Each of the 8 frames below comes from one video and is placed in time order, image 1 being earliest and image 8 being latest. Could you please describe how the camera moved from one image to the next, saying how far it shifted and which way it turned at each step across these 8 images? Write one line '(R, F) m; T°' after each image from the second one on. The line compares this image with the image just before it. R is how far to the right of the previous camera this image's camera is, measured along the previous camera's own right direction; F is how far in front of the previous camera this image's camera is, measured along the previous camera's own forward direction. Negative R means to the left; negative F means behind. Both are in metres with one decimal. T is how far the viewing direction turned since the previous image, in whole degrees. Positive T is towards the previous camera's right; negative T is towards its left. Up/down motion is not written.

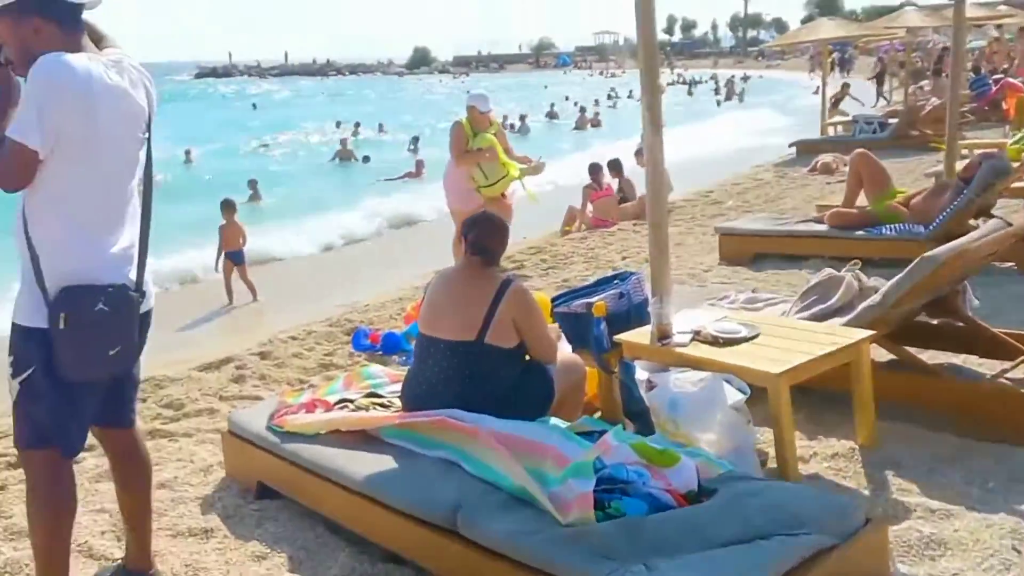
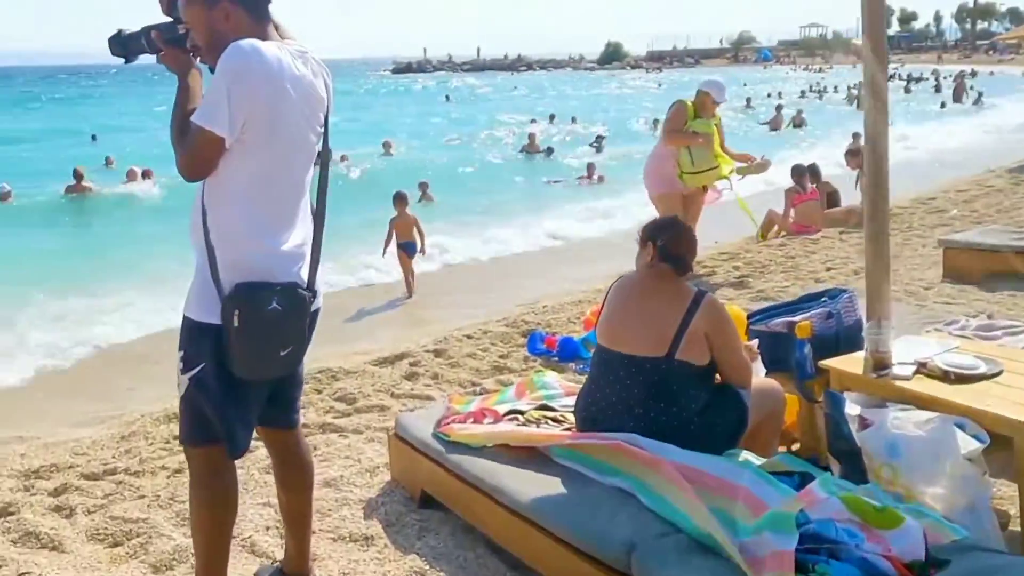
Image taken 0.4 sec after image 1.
(0.0, +0.4) m; -12°
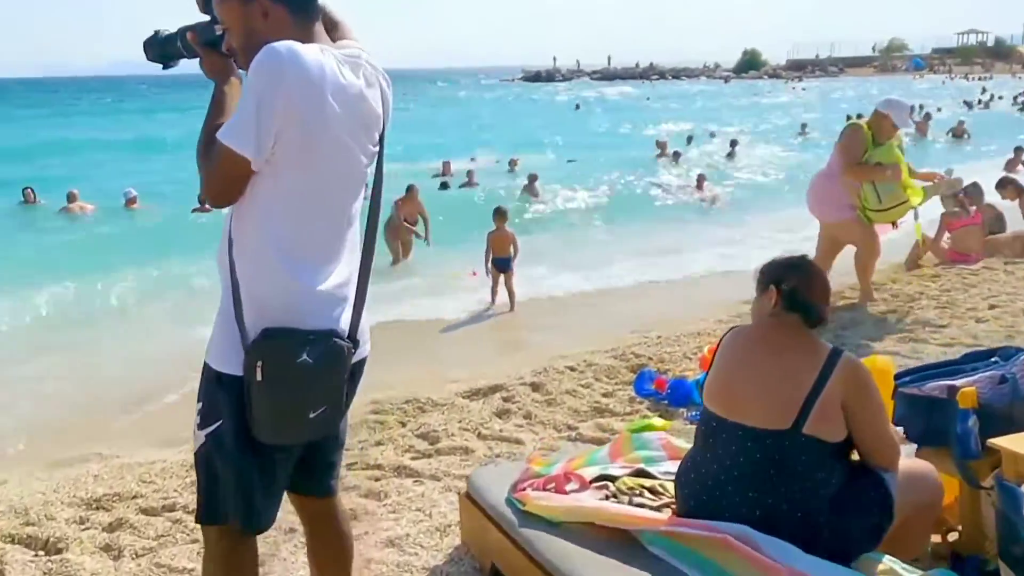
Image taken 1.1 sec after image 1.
(+0.1, +0.6) m; -8°
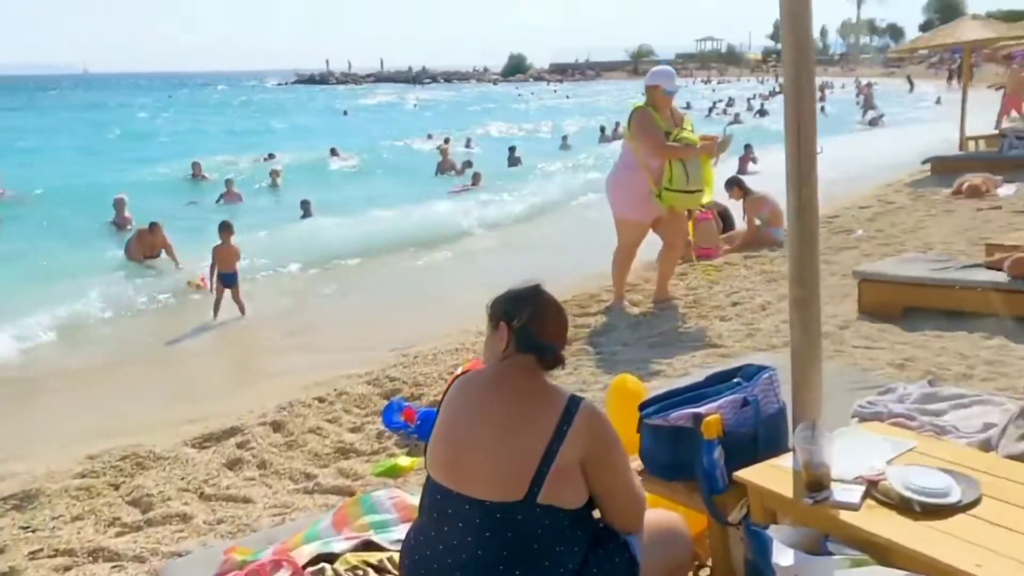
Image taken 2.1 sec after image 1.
(+0.3, +0.5) m; +14°
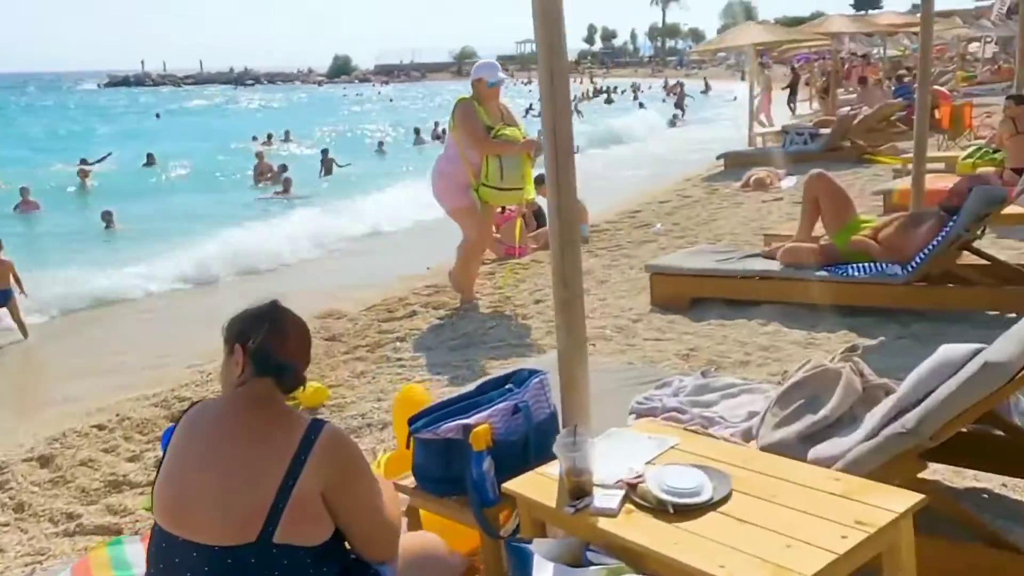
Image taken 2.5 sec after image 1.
(+0.2, +0.1) m; +11°
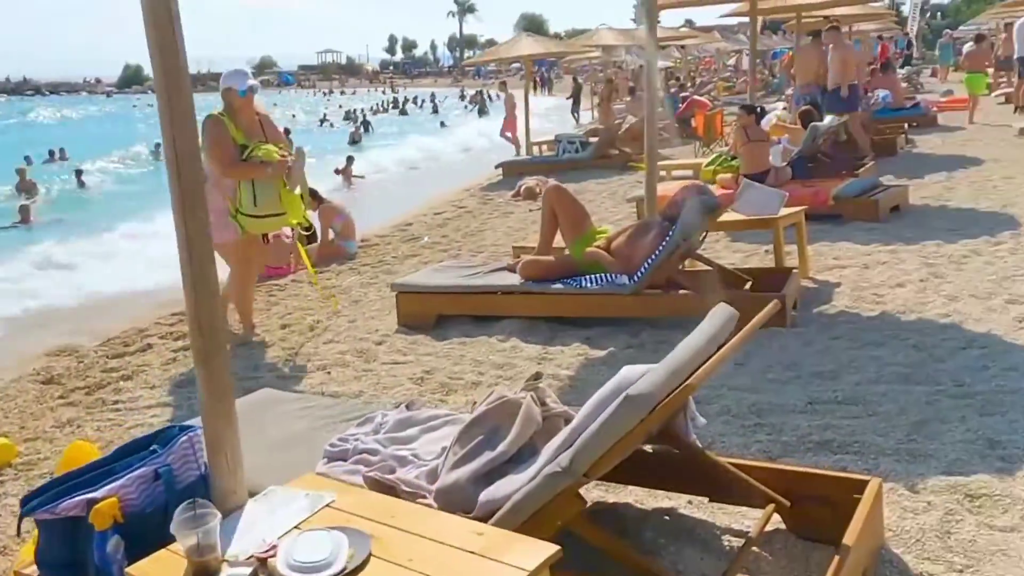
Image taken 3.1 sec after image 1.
(+0.5, +0.2) m; +13°
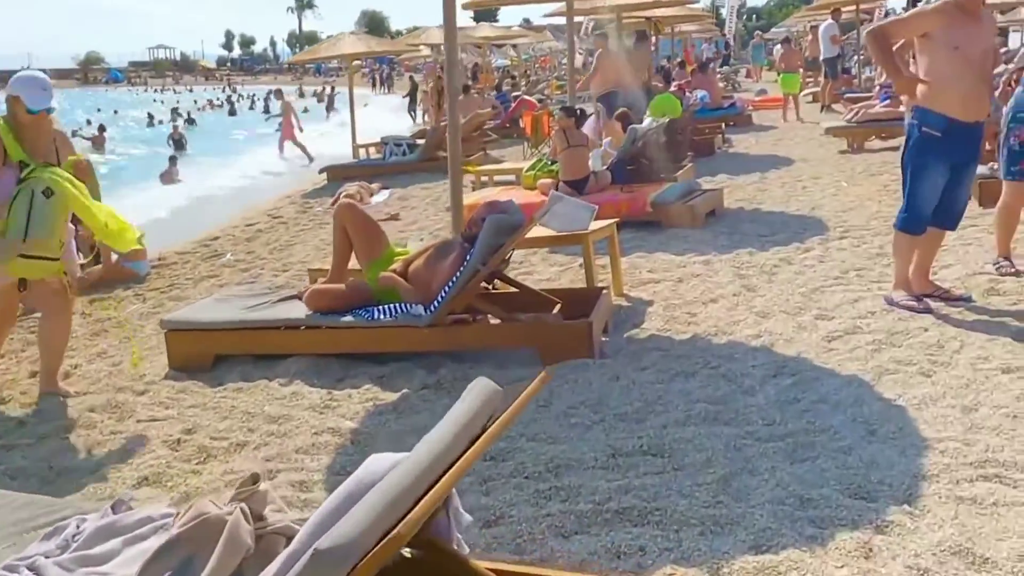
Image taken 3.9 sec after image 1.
(+0.4, +0.6) m; +10°
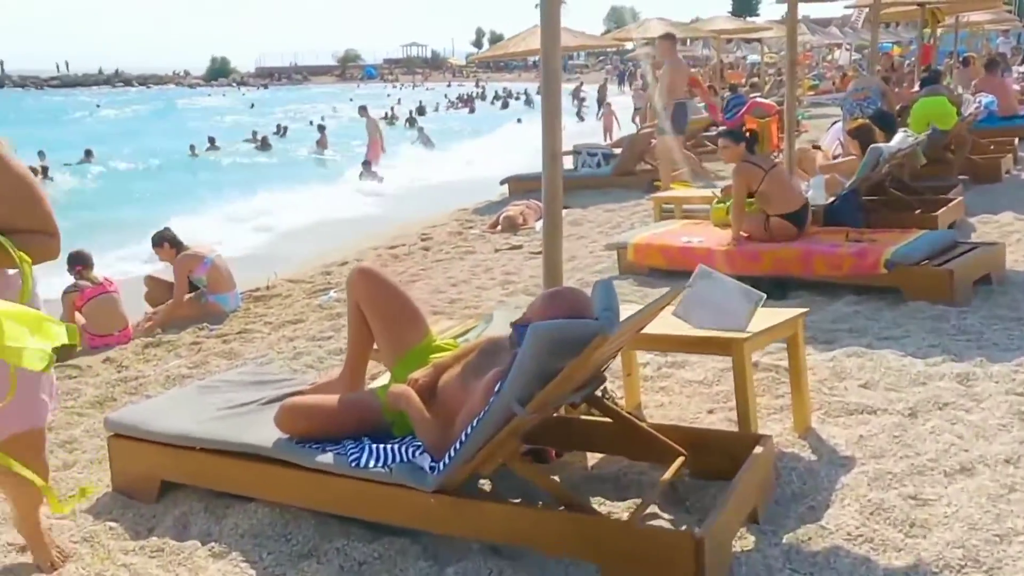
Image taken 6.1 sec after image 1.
(+0.5, +2.2) m; -15°
